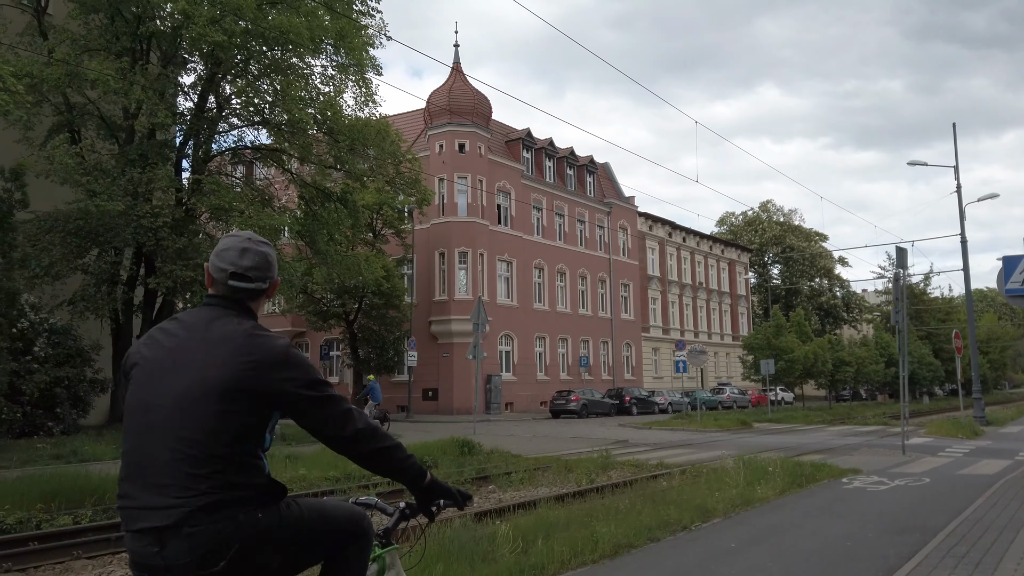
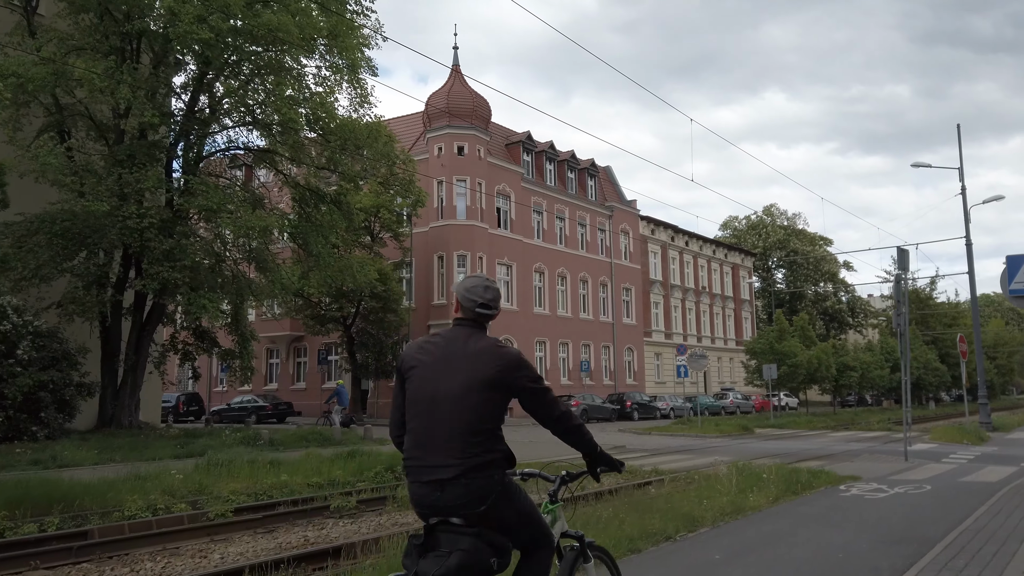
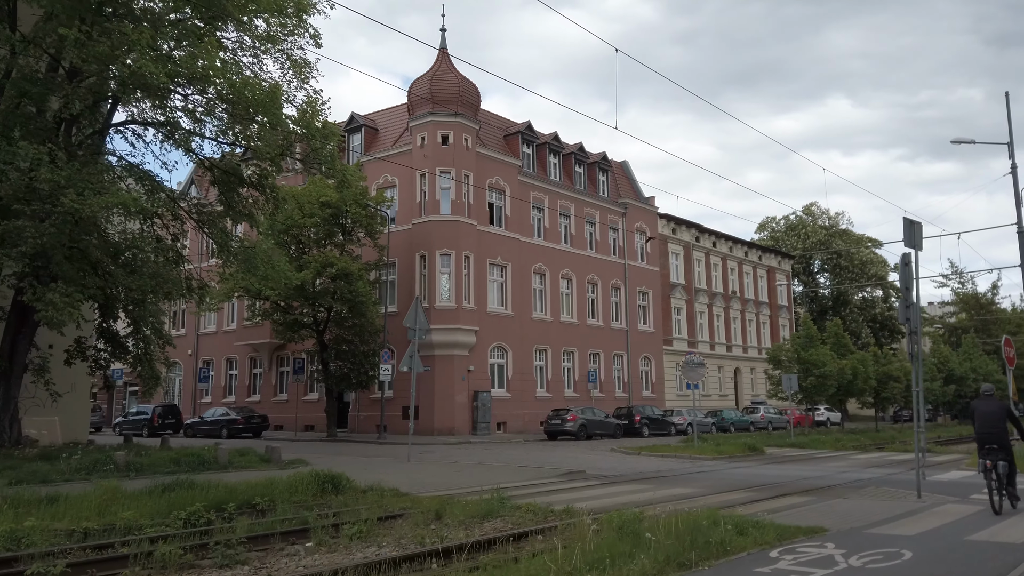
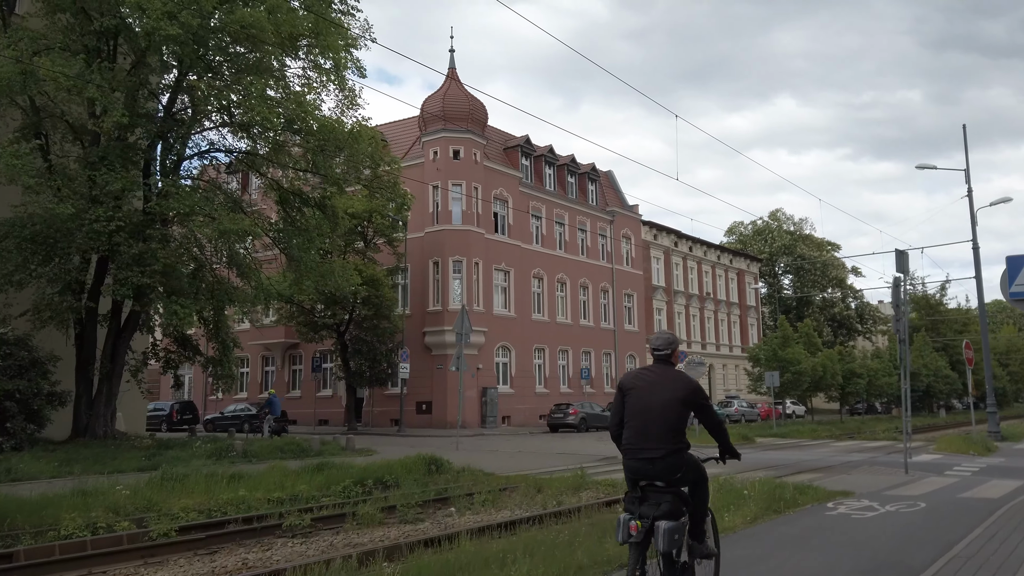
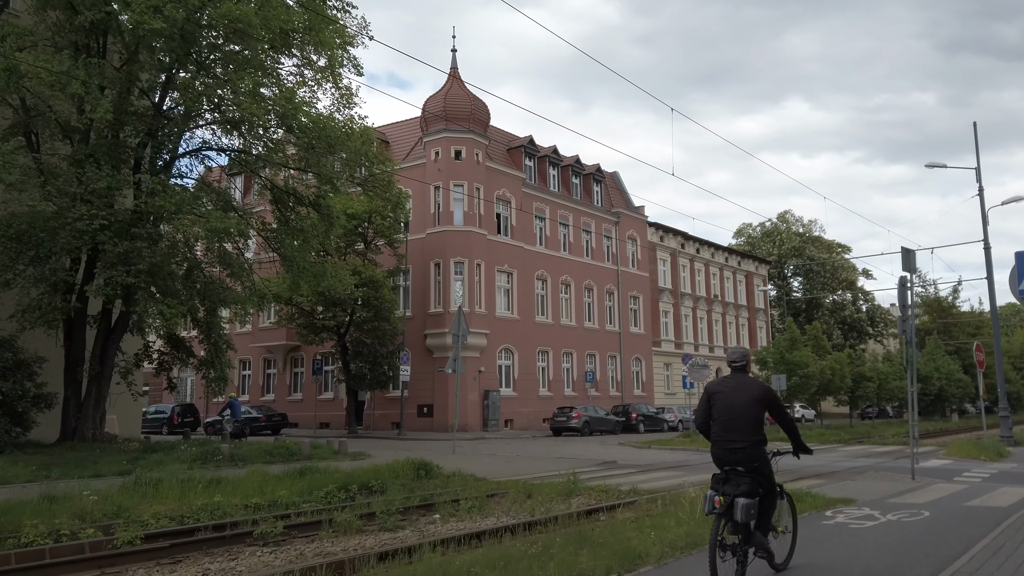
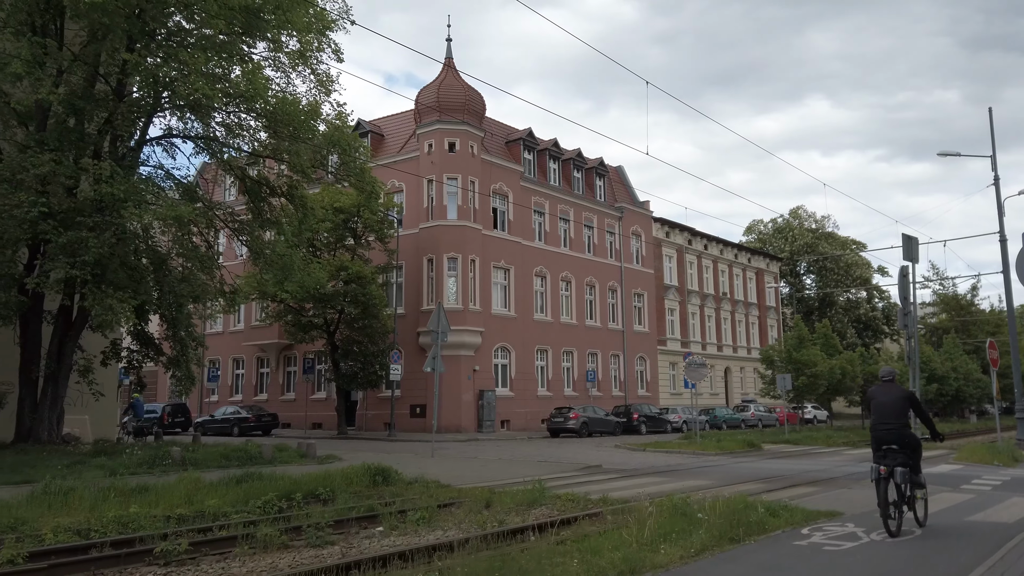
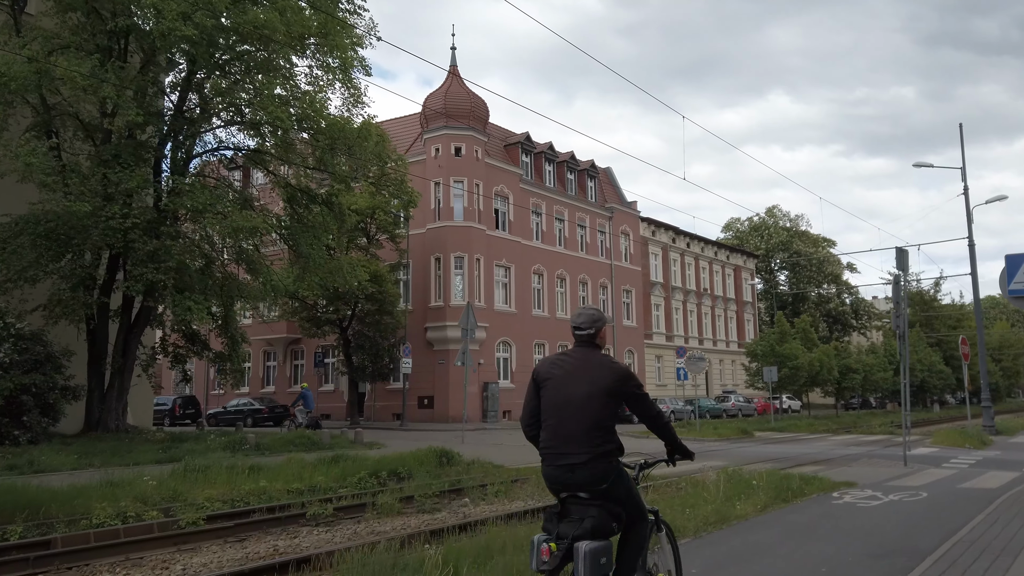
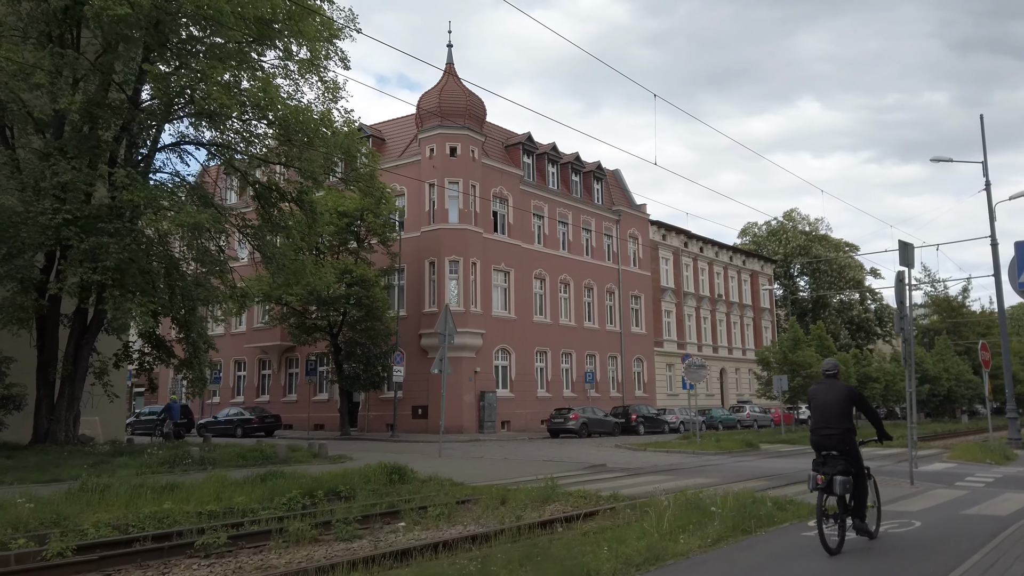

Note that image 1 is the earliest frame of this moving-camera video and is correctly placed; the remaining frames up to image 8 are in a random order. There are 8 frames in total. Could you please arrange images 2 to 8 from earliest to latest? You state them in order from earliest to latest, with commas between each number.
2, 7, 4, 5, 8, 6, 3
